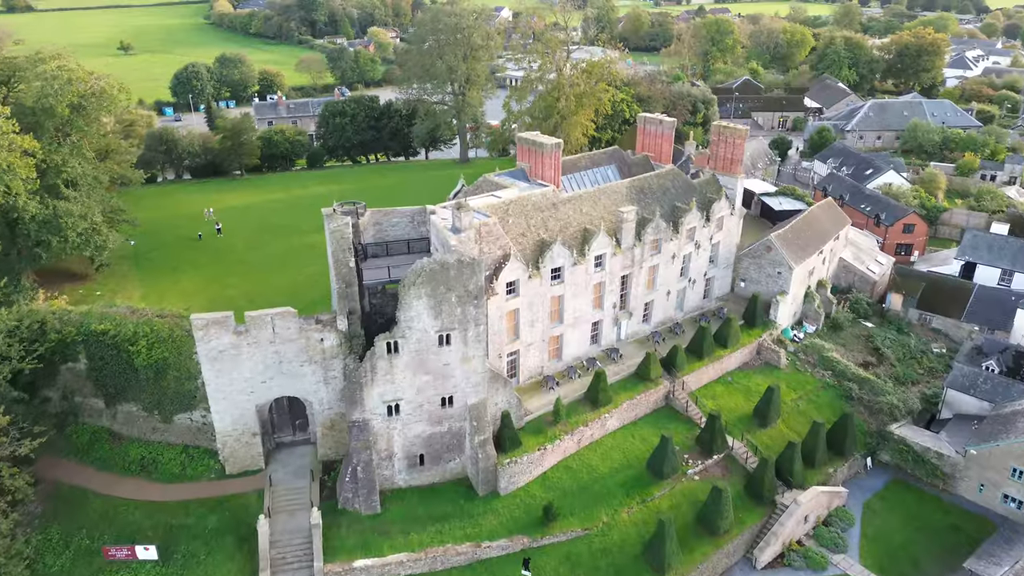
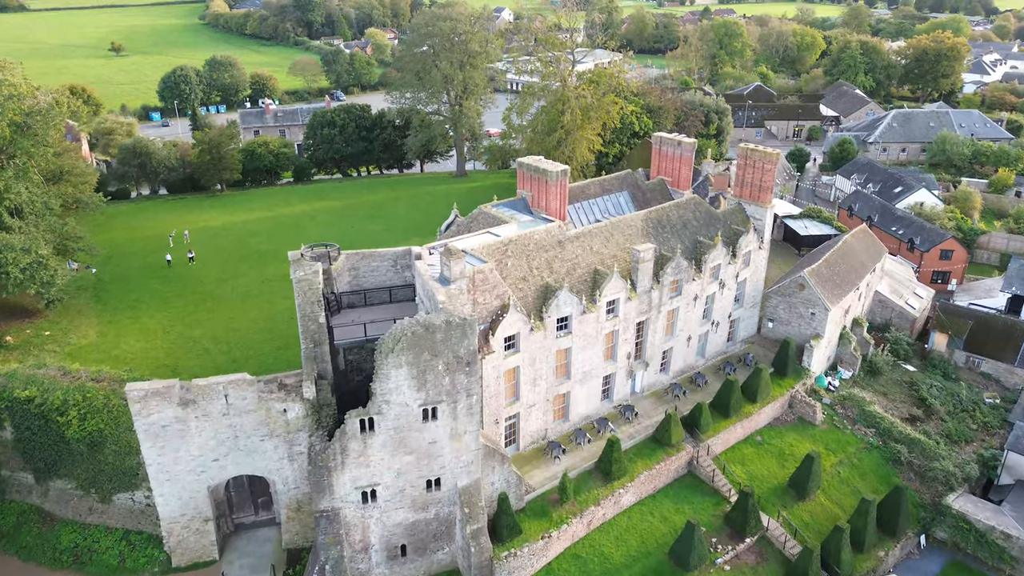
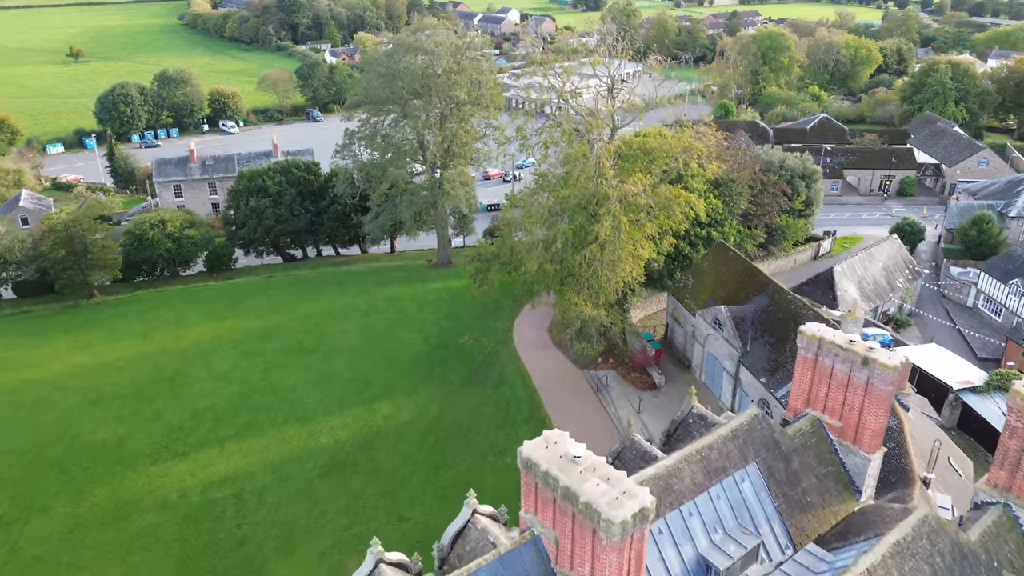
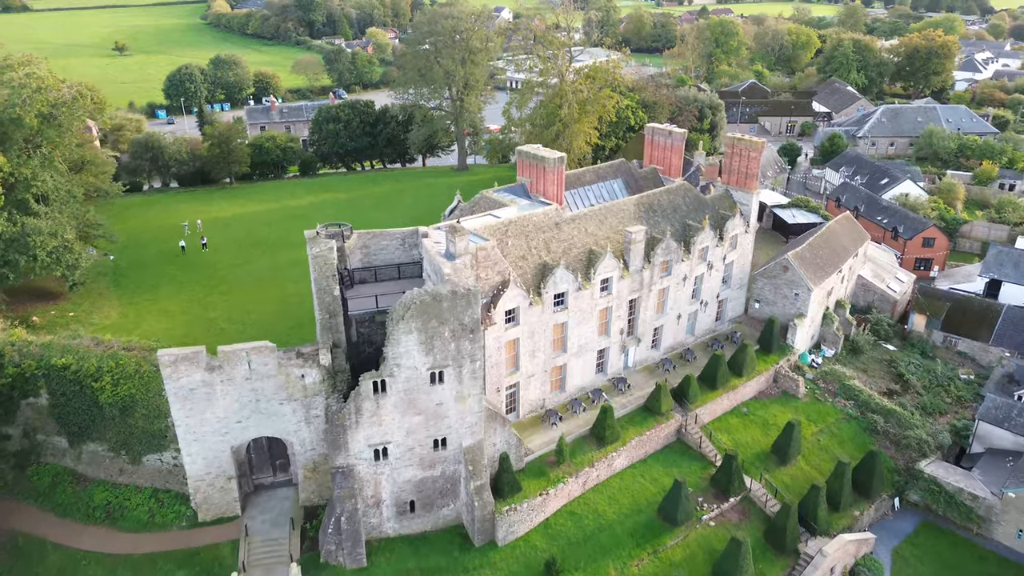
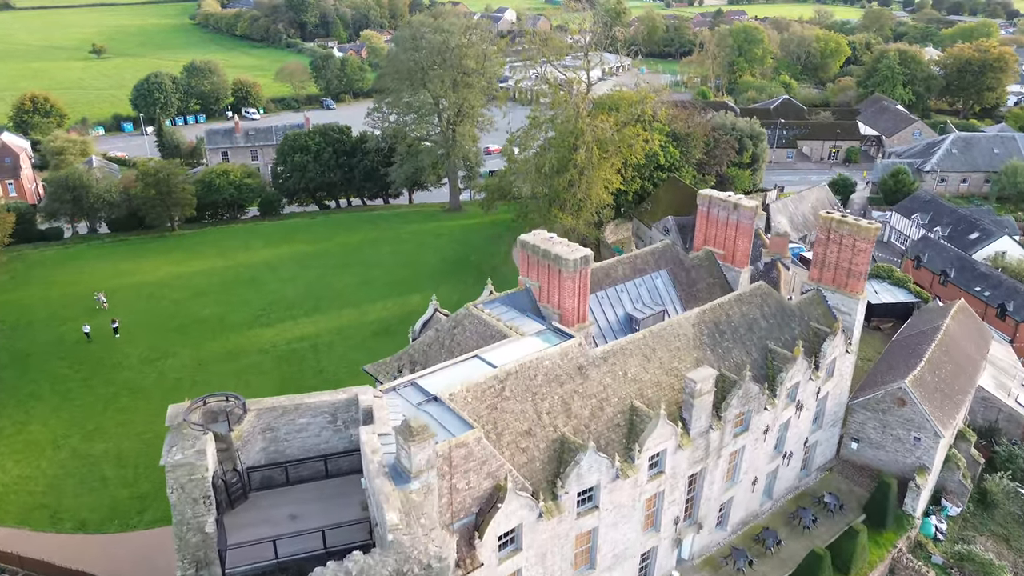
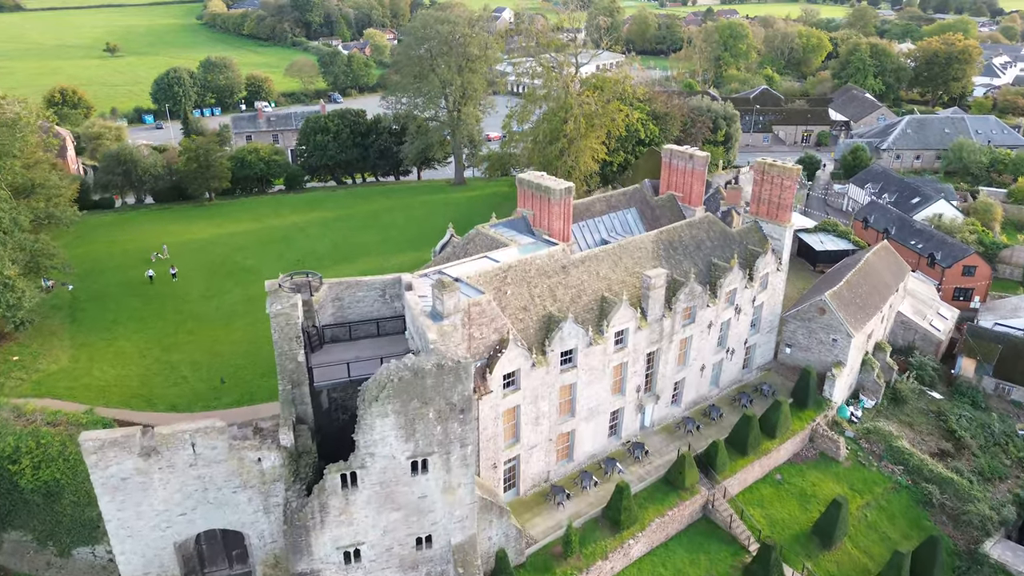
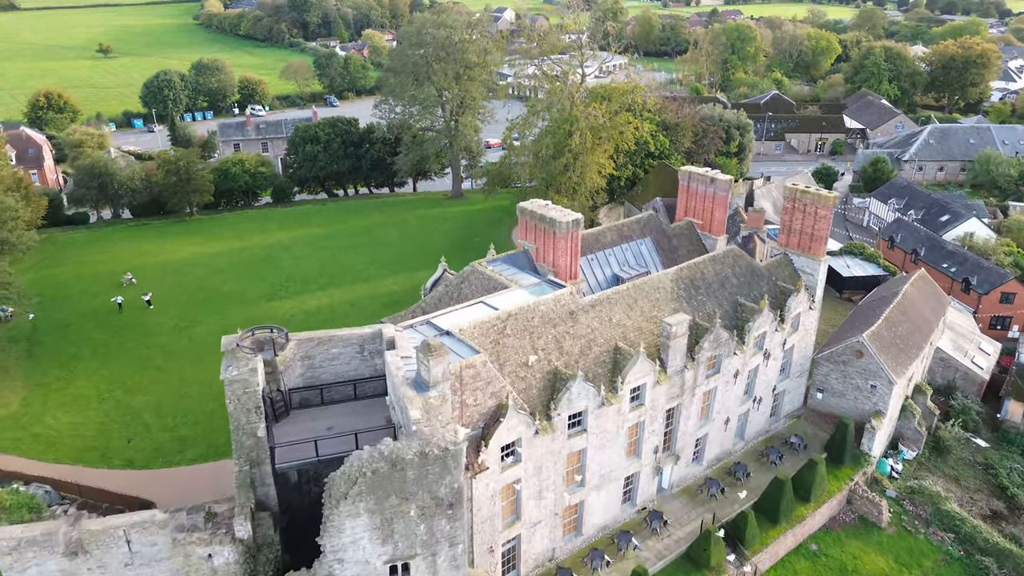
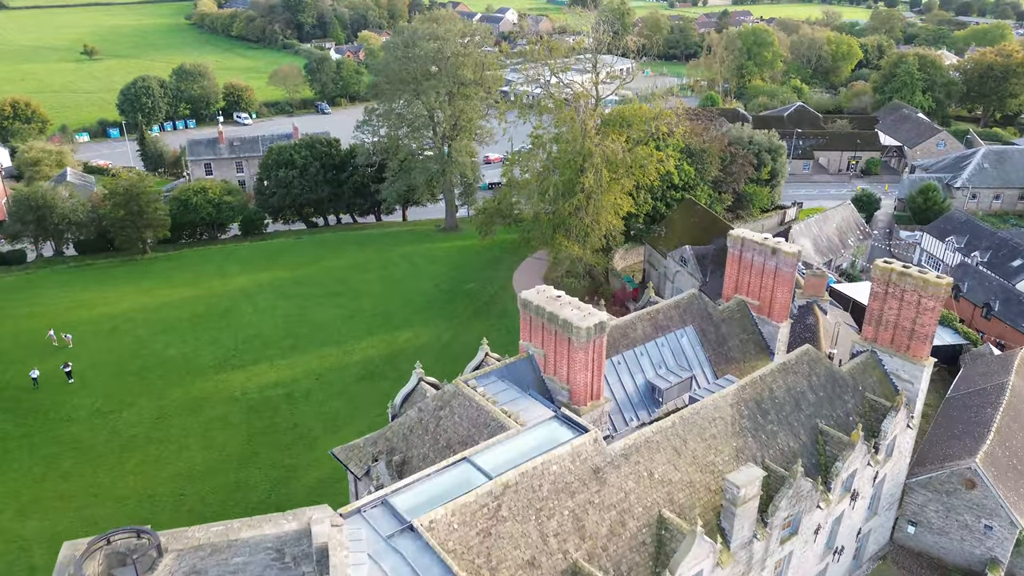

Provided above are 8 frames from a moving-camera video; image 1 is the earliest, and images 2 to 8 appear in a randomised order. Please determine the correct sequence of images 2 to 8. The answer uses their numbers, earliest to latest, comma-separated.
4, 2, 6, 7, 5, 8, 3
